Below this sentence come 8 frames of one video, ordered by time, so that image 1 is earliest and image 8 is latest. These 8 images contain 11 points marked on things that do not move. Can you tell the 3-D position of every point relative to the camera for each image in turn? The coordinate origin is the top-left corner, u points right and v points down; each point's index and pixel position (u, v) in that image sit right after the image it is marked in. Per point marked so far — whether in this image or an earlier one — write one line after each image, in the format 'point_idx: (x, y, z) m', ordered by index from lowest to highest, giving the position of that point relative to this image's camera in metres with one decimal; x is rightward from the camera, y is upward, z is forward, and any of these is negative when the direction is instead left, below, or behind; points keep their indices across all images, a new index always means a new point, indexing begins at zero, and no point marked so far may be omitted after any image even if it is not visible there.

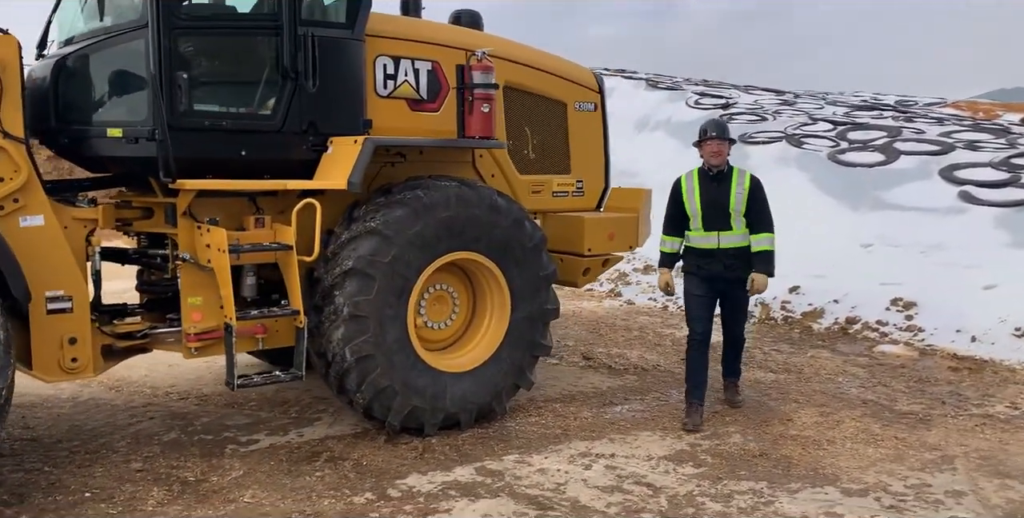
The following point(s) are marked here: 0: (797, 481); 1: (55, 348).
0: (+1.3, -1.0, +3.7) m
1: (-2.1, -0.4, +3.8) m
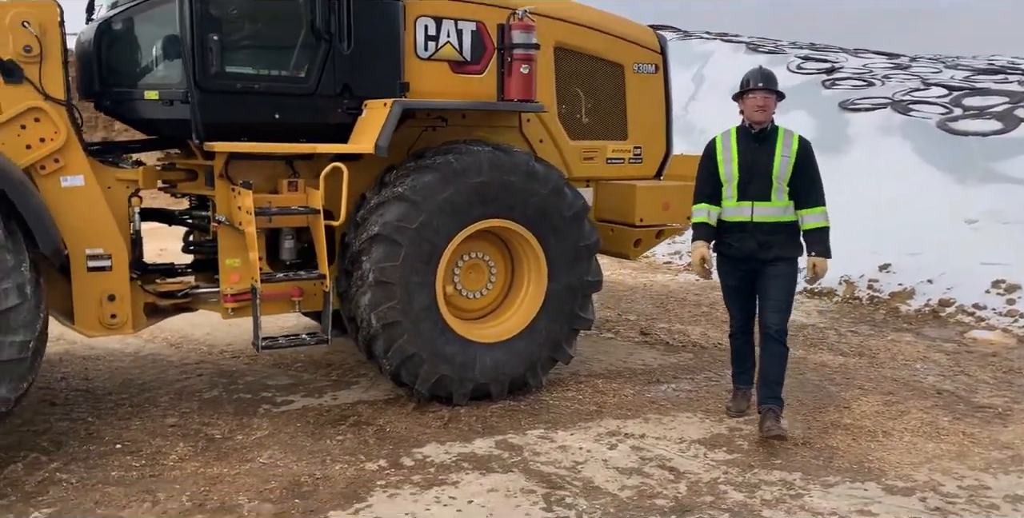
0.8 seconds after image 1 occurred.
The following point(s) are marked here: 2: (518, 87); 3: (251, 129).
0: (+1.4, -0.9, +3.4) m
1: (-2.0, -0.2, +3.9) m
2: (0.0, +0.9, +4.4) m
3: (-1.3, +0.7, +4.1) m
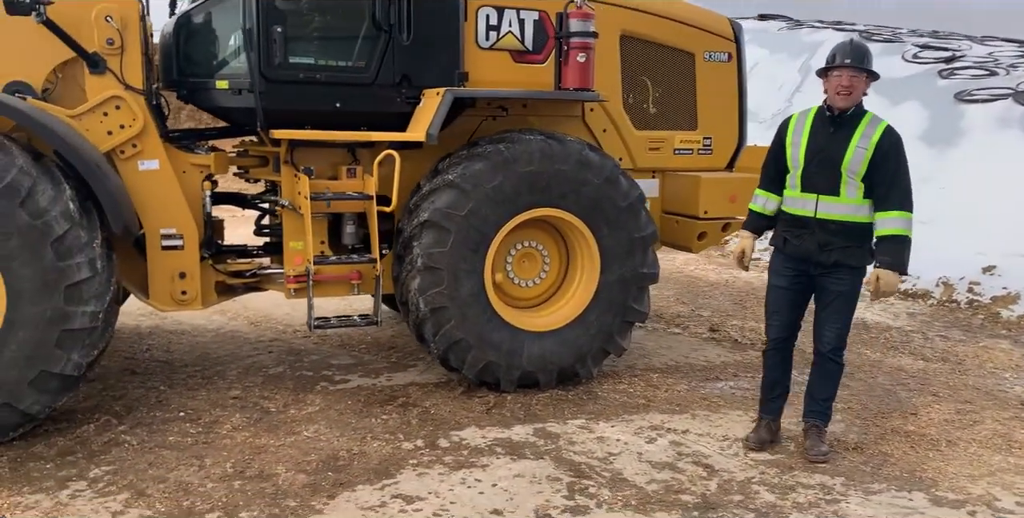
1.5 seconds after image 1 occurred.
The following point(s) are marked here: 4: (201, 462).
0: (+1.5, -0.9, +3.2) m
1: (-1.8, -0.1, +4.2) m
2: (+0.3, +1.0, +4.4) m
3: (-1.1, +0.8, +4.3) m
4: (-1.3, -0.8, +3.4) m
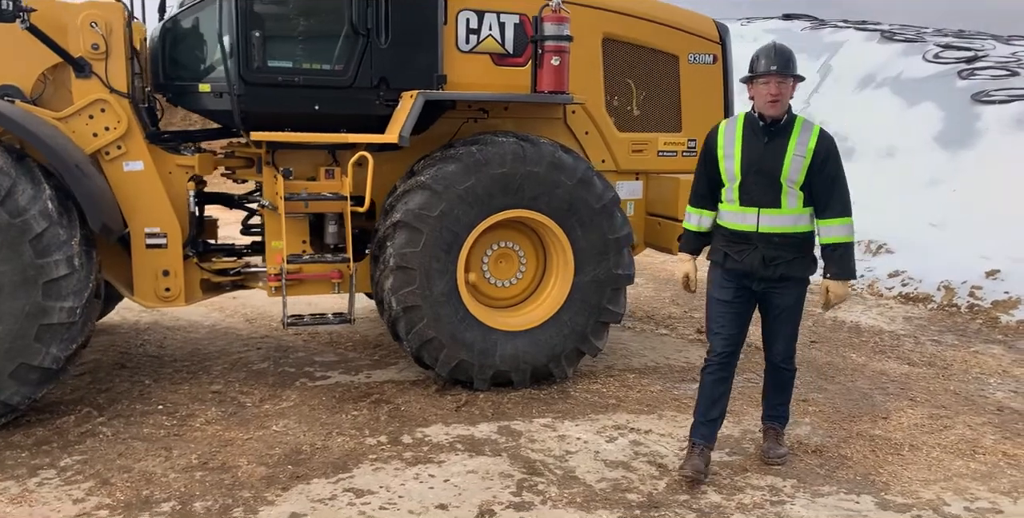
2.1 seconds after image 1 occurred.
0: (+1.3, -0.9, +3.2) m
1: (-1.9, -0.1, +4.3) m
2: (+0.2, +1.0, +4.4) m
3: (-1.2, +0.8, +4.4) m
4: (-1.5, -0.8, +3.5) m
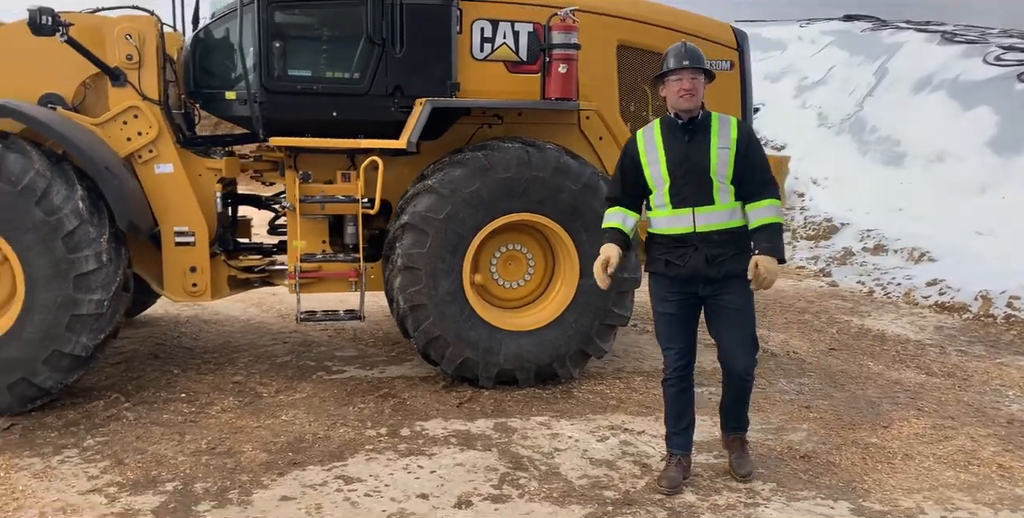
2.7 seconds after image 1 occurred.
0: (+1.2, -0.9, +3.3) m
1: (-1.9, -0.1, +4.6) m
2: (+0.3, +1.0, +4.6) m
3: (-1.1, +0.8, +4.6) m
4: (-1.5, -0.8, +3.7) m
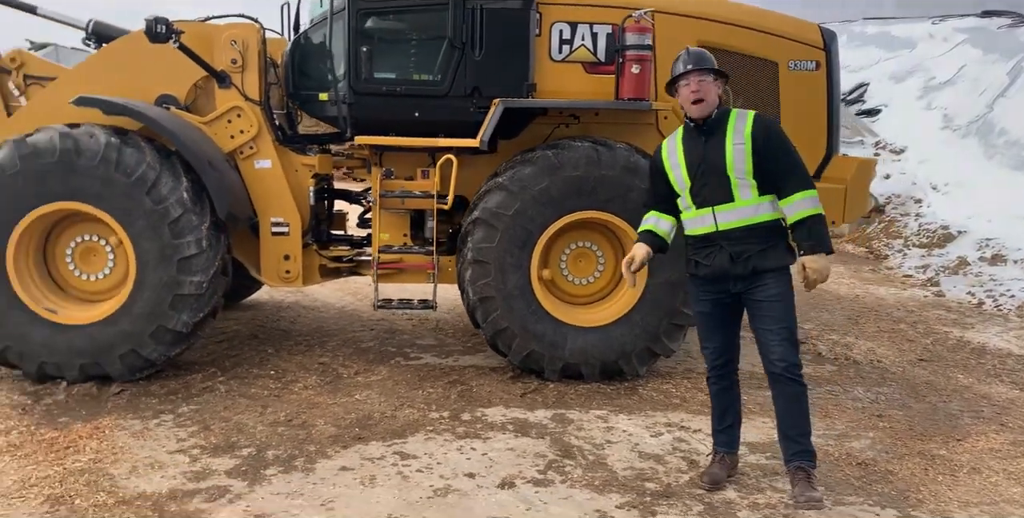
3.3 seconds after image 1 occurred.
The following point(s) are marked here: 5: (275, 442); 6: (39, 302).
0: (+1.4, -0.9, +3.2) m
1: (-1.5, 0.0, +5.0) m
2: (+0.7, +1.0, +4.6) m
3: (-0.7, +0.8, +4.9) m
4: (-1.3, -0.8, +4.1) m
5: (-1.1, -0.8, +3.7) m
6: (-2.6, -0.2, +4.4) m
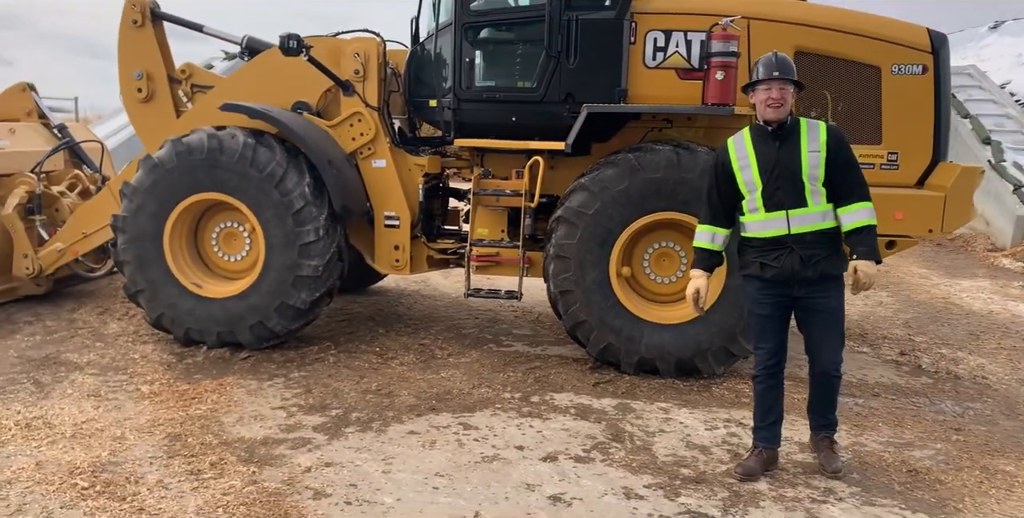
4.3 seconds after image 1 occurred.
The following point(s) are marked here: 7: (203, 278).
0: (+1.5, -1.0, +3.2) m
1: (-0.9, +0.1, +5.5) m
2: (+1.2, +1.0, +4.8) m
3: (-0.1, +0.9, +5.3) m
4: (-0.9, -0.7, +4.6) m
5: (-0.8, -0.8, +4.2) m
6: (-2.1, -0.1, +5.1) m
7: (-2.0, -0.1, +5.2) m
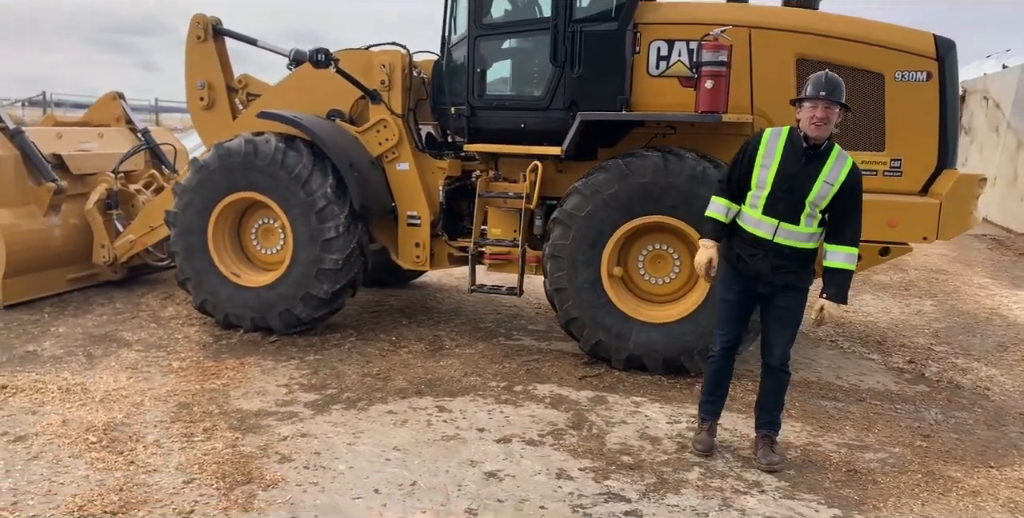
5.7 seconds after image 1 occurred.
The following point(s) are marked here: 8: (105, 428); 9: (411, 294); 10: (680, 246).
0: (+1.3, -1.0, +3.4) m
1: (-0.8, +0.1, +6.0) m
2: (+1.2, +1.0, +4.9) m
3: (0.0, +0.9, +5.6) m
4: (-0.9, -0.7, +5.0) m
5: (-0.9, -0.7, +4.6) m
6: (-2.0, -0.1, +5.7) m
7: (-1.9, -0.1, +5.8) m
8: (-1.9, -0.8, +3.8) m
9: (-0.9, -0.3, +7.2) m
10: (+1.1, +0.1, +5.1) m
